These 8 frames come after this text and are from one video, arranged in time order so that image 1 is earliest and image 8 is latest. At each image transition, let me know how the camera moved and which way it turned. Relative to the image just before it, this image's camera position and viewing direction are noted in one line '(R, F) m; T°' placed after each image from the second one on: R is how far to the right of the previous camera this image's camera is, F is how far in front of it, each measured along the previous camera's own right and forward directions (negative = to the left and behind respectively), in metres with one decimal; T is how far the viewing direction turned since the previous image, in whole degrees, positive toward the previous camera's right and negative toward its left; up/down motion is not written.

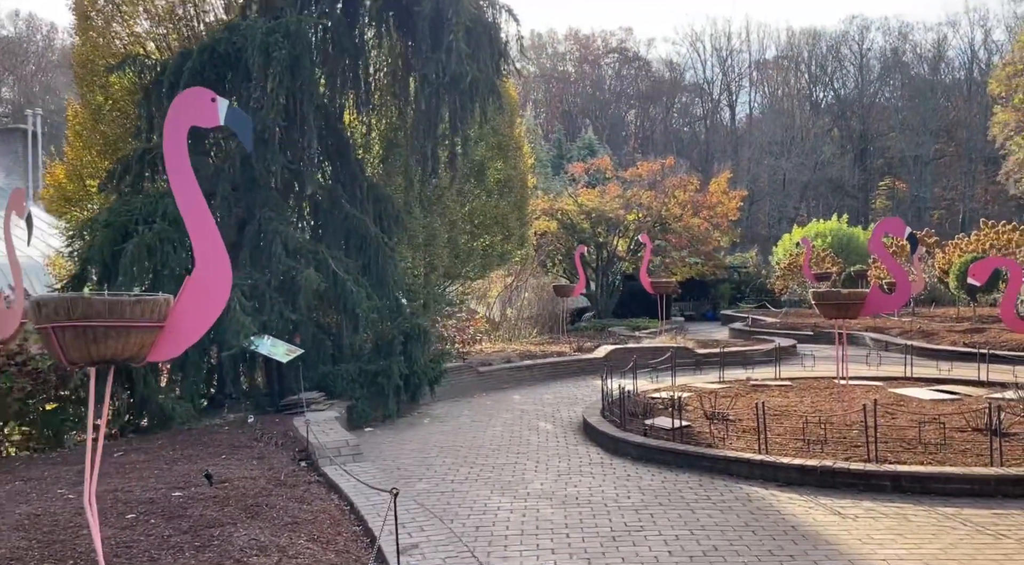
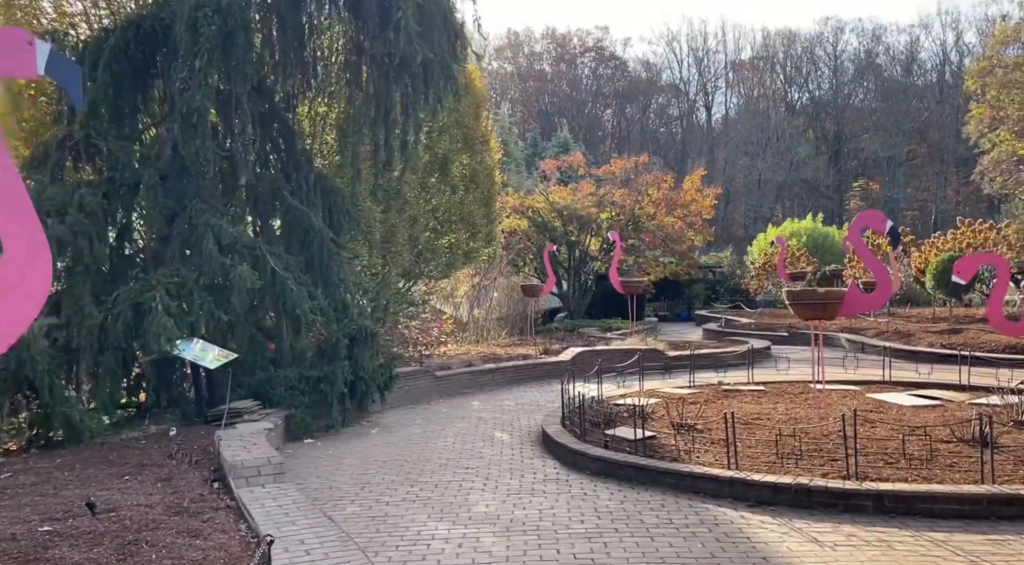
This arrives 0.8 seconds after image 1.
(+0.3, +0.9) m; +1°
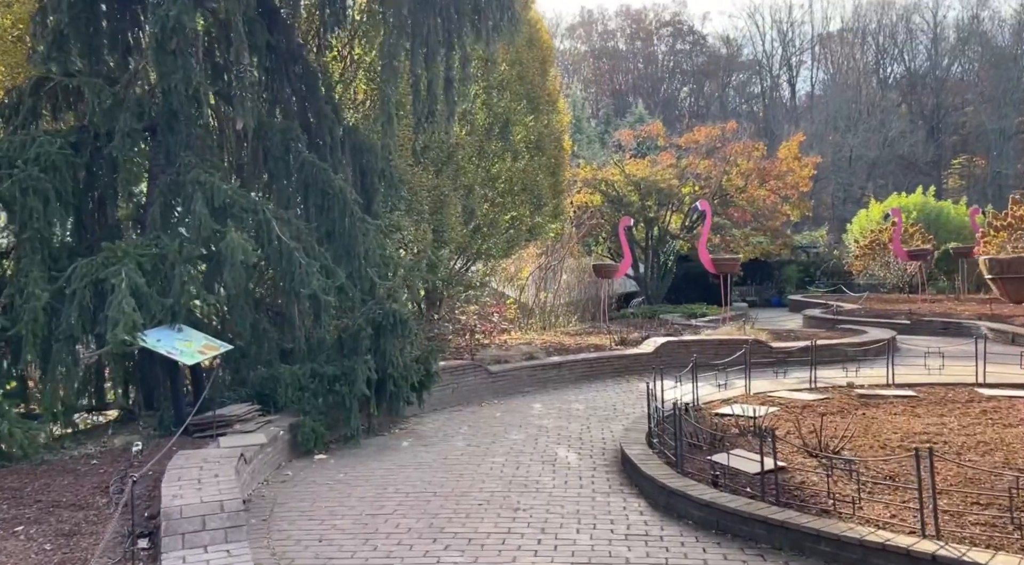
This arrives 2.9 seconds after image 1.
(0.0, +2.6) m; -5°
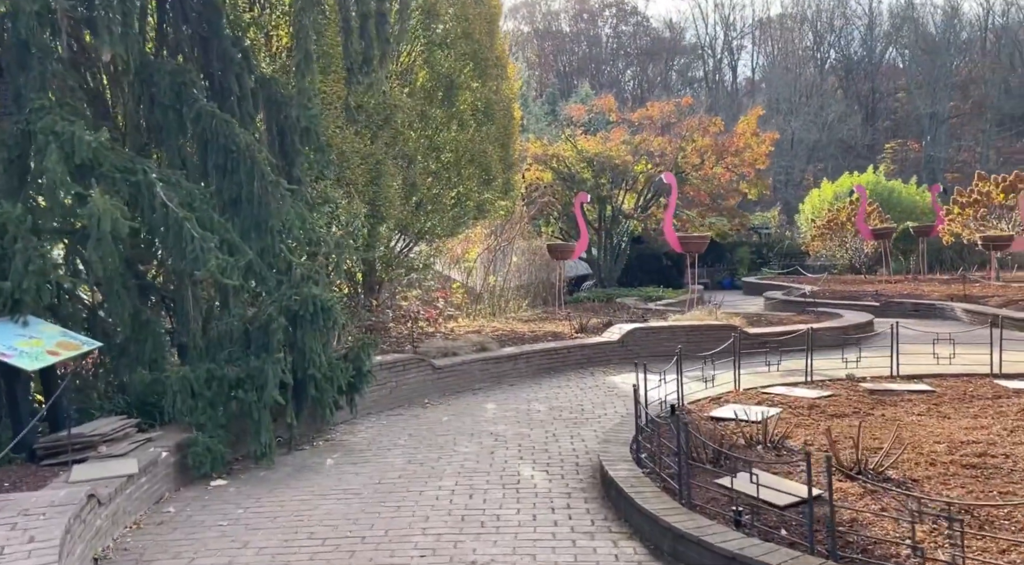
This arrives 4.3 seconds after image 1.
(0.0, +1.7) m; +4°
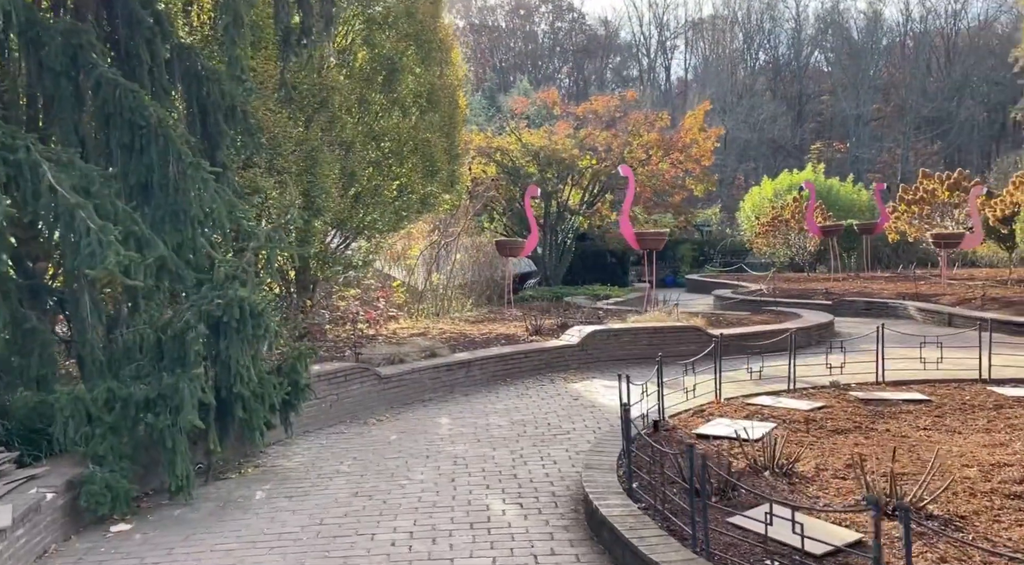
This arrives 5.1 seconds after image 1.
(-0.2, +1.0) m; +4°
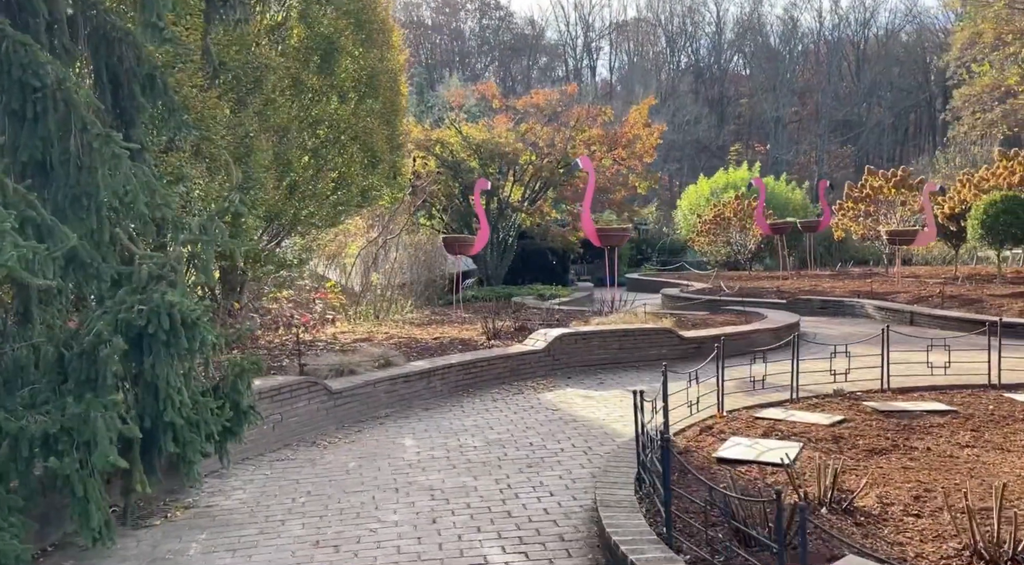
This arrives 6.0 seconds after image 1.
(-0.4, +1.1) m; +5°
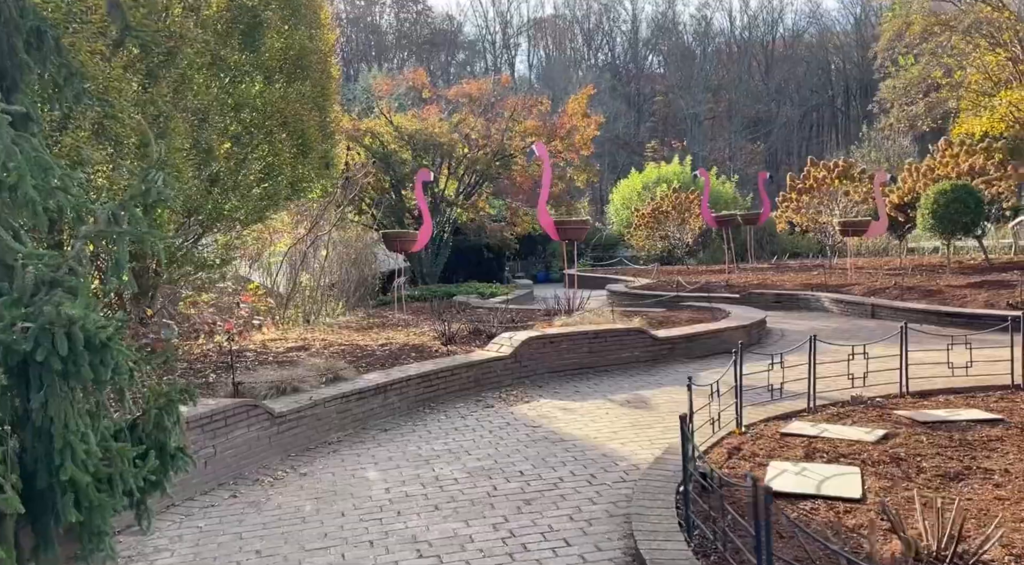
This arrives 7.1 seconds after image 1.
(-0.4, +1.2) m; +5°
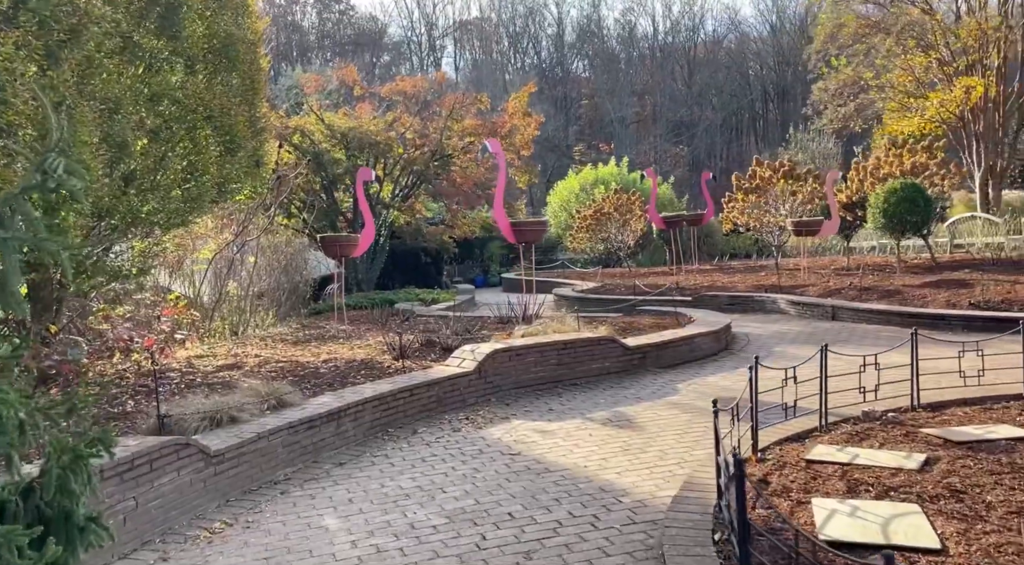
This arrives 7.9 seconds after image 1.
(-0.3, +0.9) m; +5°
